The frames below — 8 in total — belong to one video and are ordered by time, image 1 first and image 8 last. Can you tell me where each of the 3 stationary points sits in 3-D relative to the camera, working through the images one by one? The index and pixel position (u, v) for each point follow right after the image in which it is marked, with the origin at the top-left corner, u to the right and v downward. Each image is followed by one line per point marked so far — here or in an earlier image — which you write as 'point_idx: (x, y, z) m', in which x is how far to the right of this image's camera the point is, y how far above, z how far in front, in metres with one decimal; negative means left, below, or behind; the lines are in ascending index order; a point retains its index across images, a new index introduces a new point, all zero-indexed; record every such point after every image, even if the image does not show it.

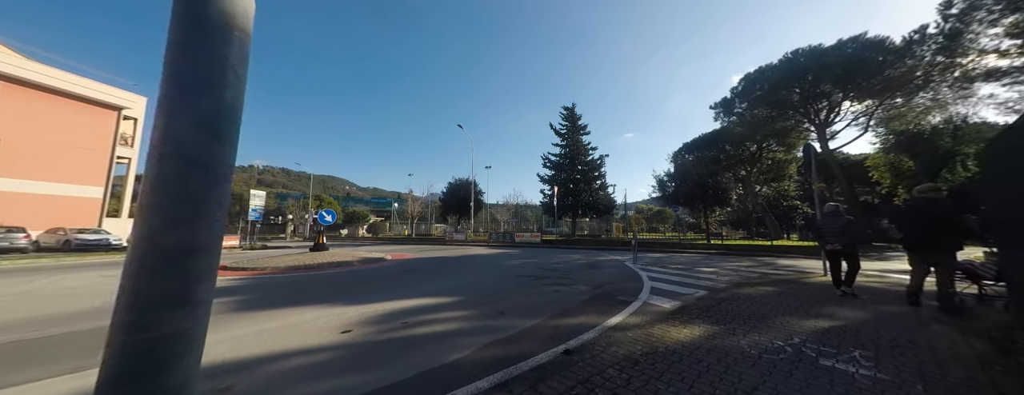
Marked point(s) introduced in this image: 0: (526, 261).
0: (+0.6, -3.0, +12.5) m
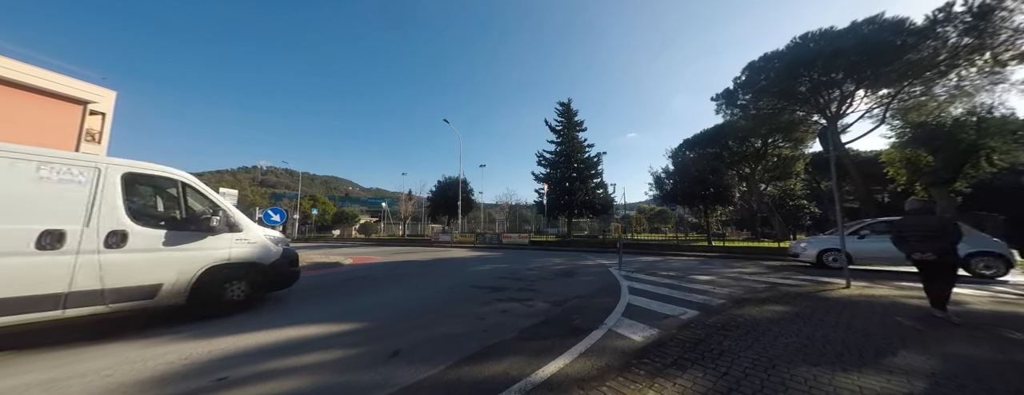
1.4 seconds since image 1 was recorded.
0: (-0.6, -2.8, +11.1) m
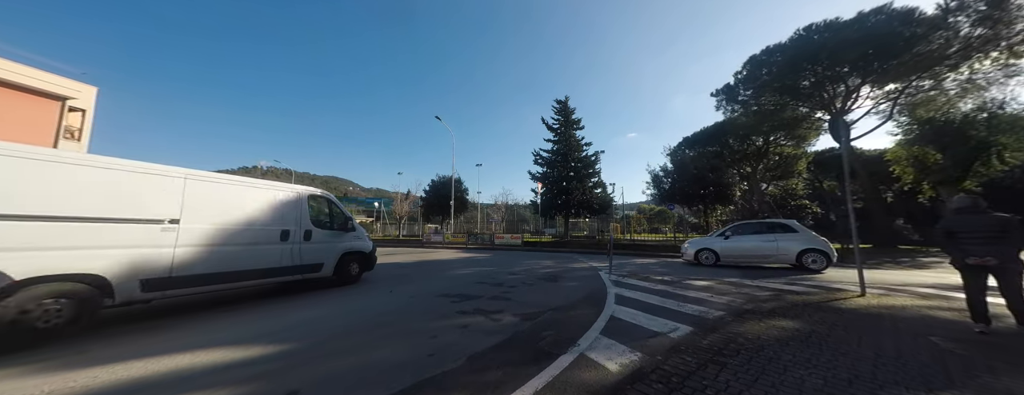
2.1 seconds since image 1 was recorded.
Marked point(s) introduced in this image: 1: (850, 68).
0: (-1.3, -2.8, +10.3) m
1: (+23.4, +8.9, +18.3) m
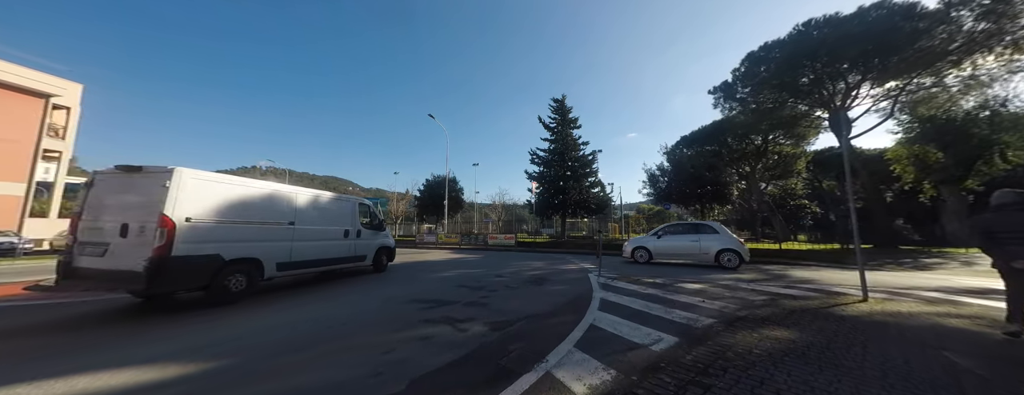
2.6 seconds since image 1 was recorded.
0: (-1.8, -2.7, +9.9) m
1: (+22.9, +9.0, +17.9) m
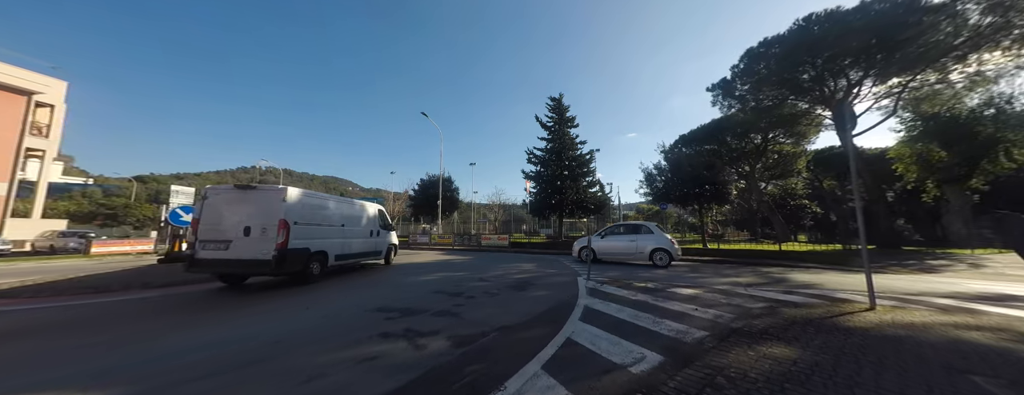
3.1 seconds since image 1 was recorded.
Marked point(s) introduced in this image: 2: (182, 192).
0: (-2.2, -2.7, +9.4) m
1: (+22.4, +9.0, +17.4) m
2: (-24.0, +0.4, +19.2) m
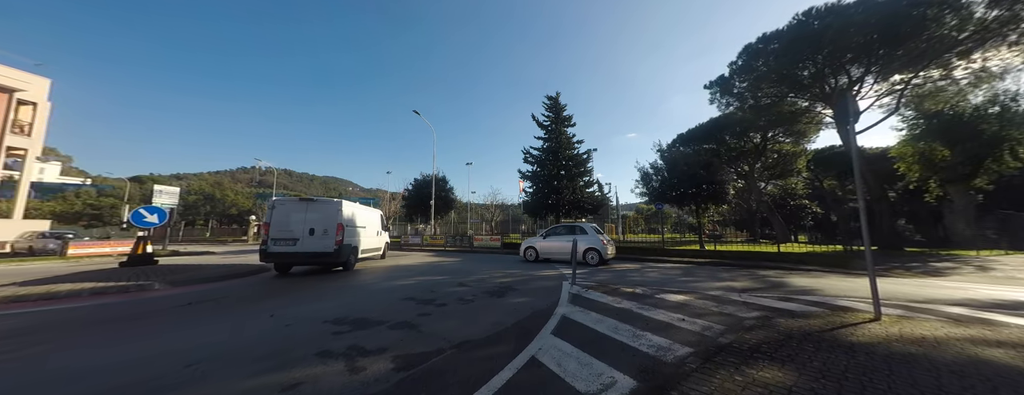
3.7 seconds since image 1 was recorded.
0: (-2.8, -2.7, +8.9) m
1: (+21.8, +9.0, +16.9) m
2: (-24.6, +0.4, +18.8) m
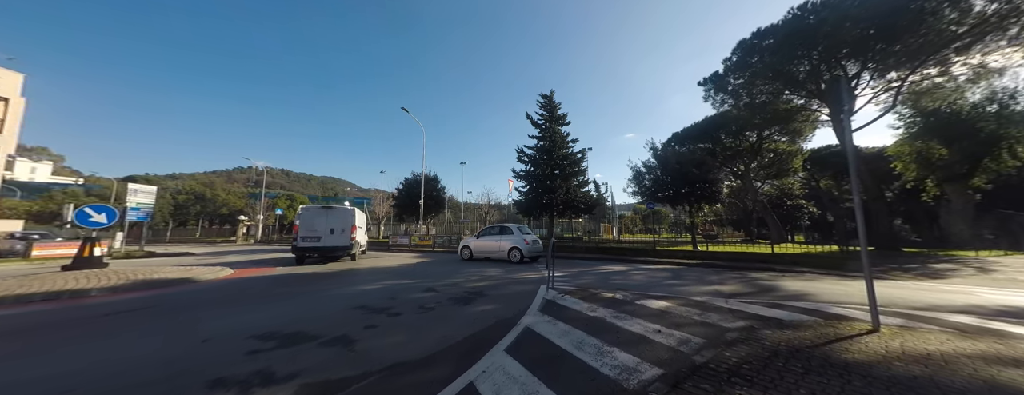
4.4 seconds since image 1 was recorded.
0: (-3.6, -2.6, +8.4) m
1: (+21.0, +9.1, +16.5) m
2: (-25.4, +0.5, +18.1) m
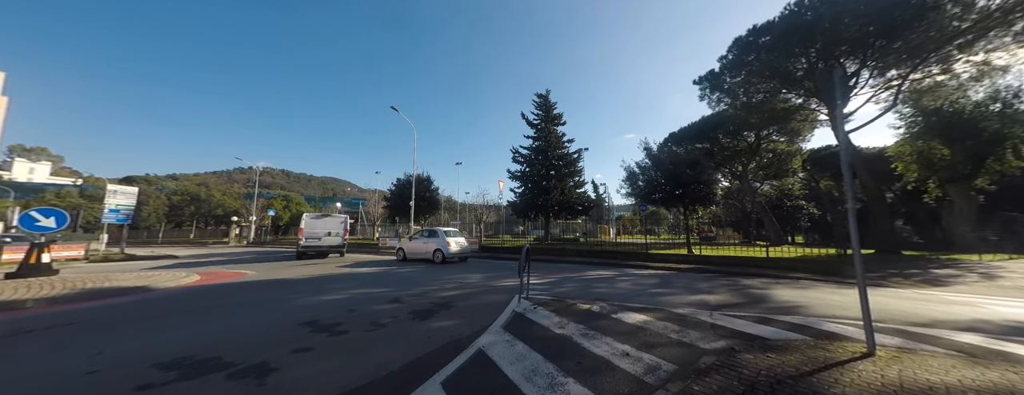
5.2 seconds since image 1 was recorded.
0: (-4.3, -2.7, +7.9) m
1: (+20.3, +9.0, +16.0) m
2: (-26.1, +0.4, +17.7) m
